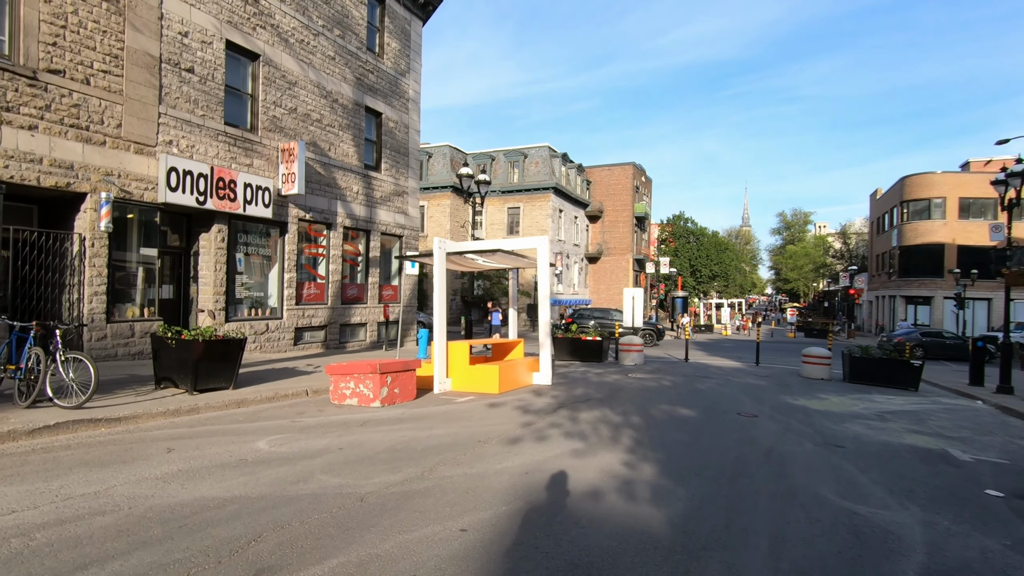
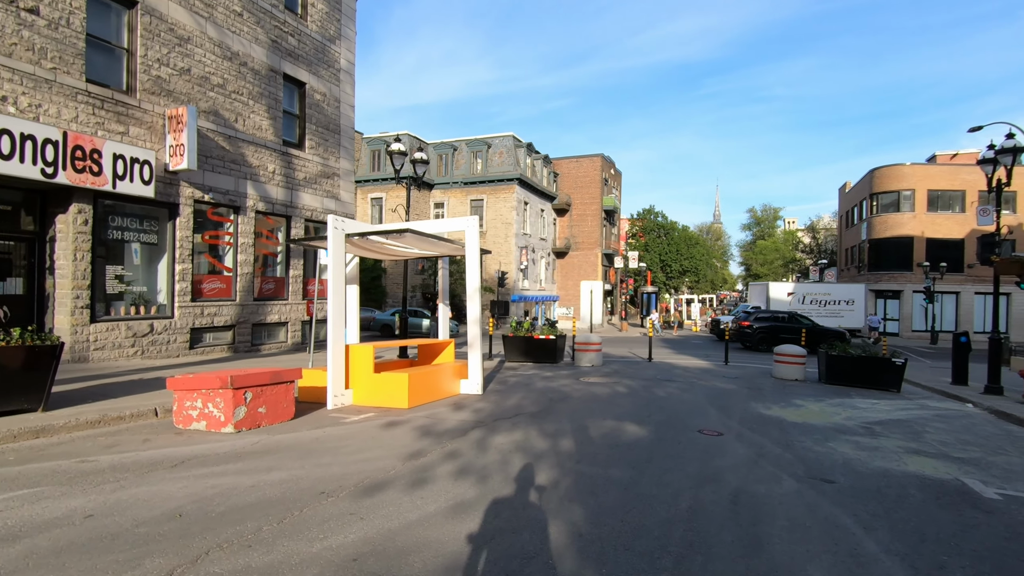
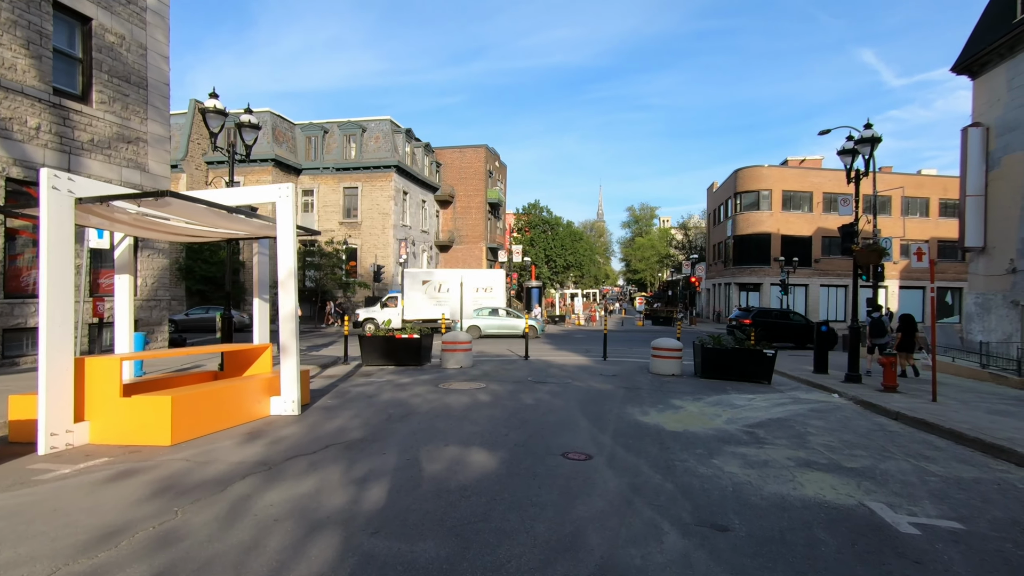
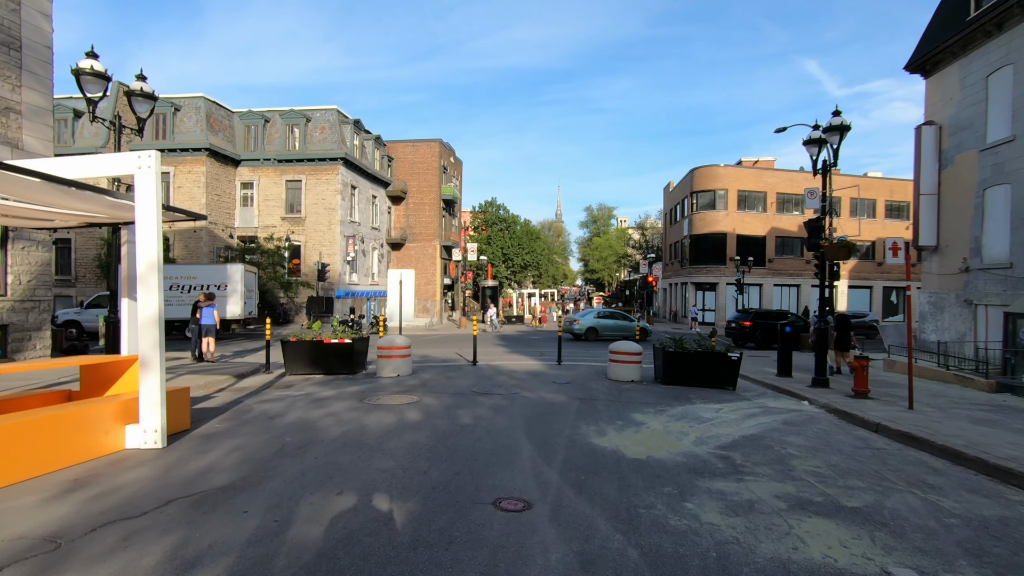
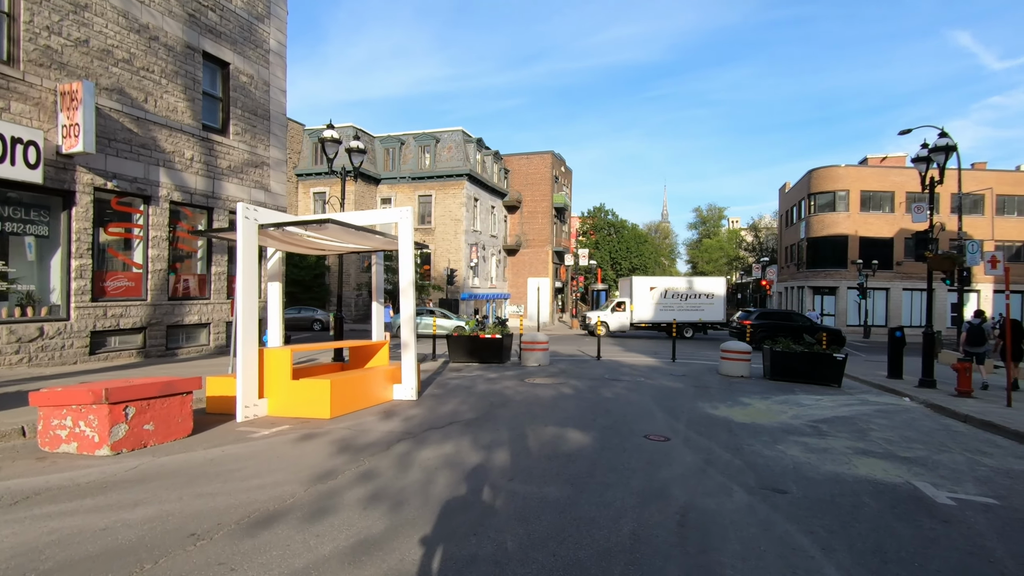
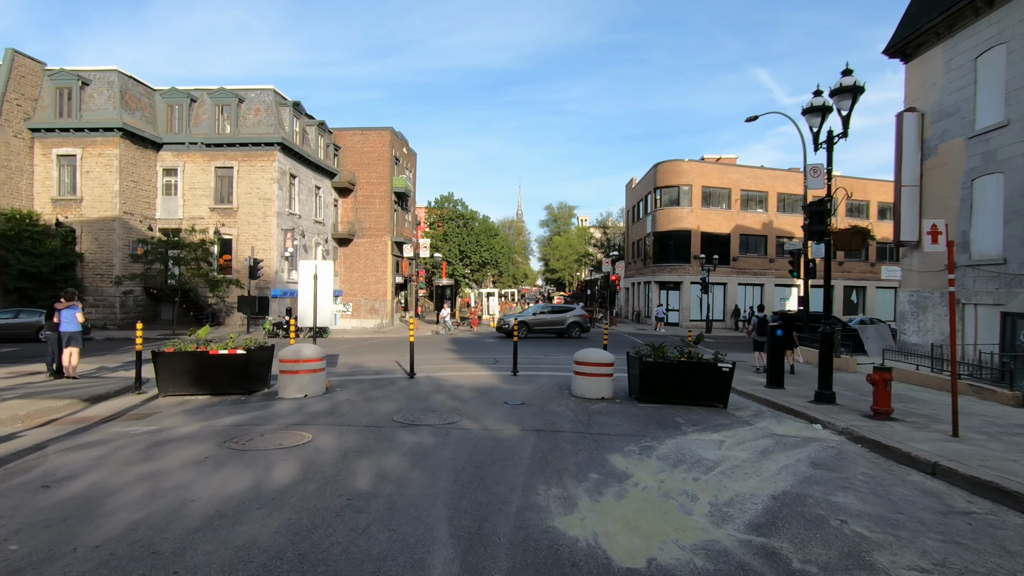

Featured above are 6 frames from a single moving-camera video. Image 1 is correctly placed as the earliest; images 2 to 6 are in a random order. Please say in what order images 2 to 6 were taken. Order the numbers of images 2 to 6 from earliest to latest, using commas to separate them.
2, 5, 3, 4, 6
